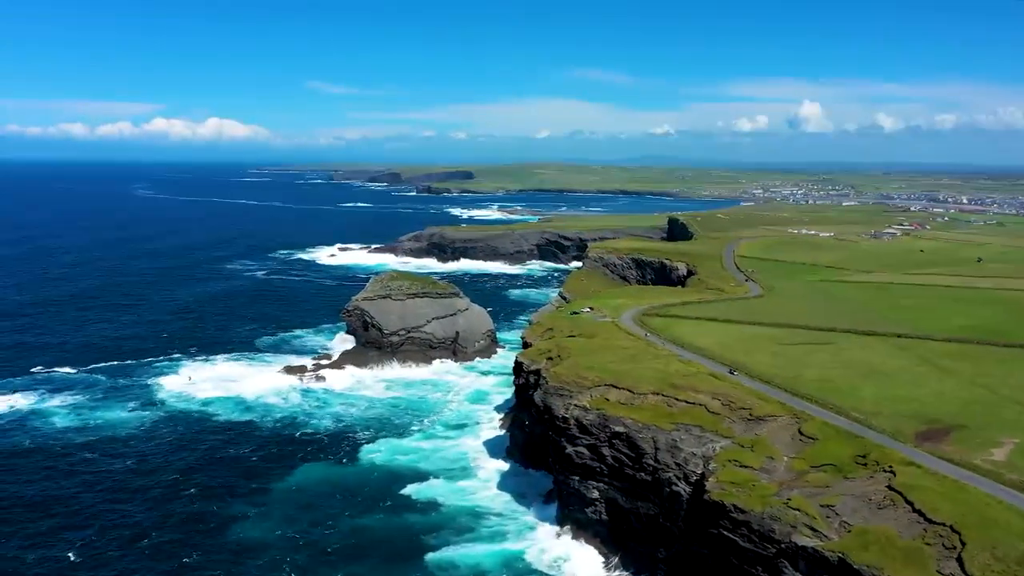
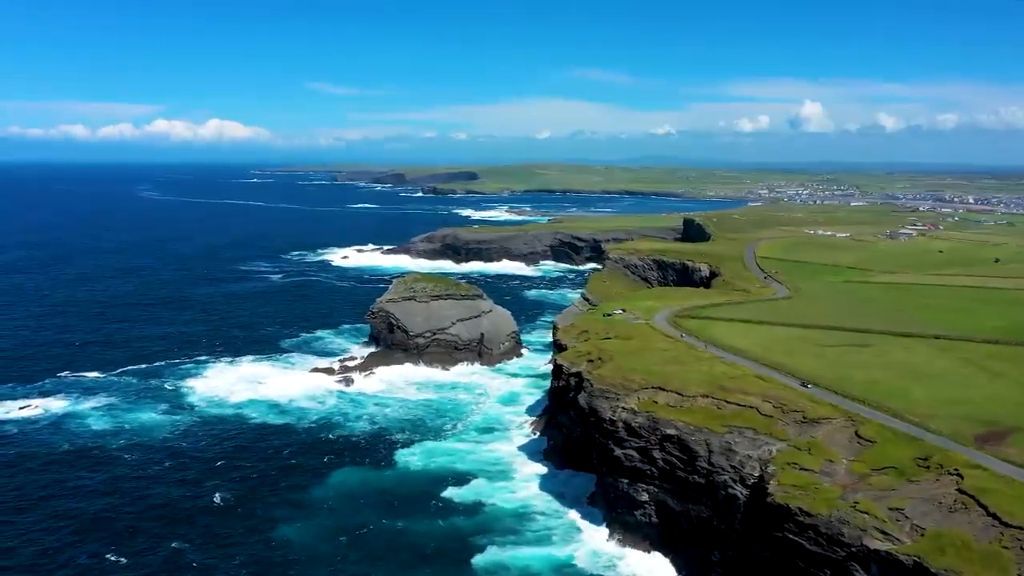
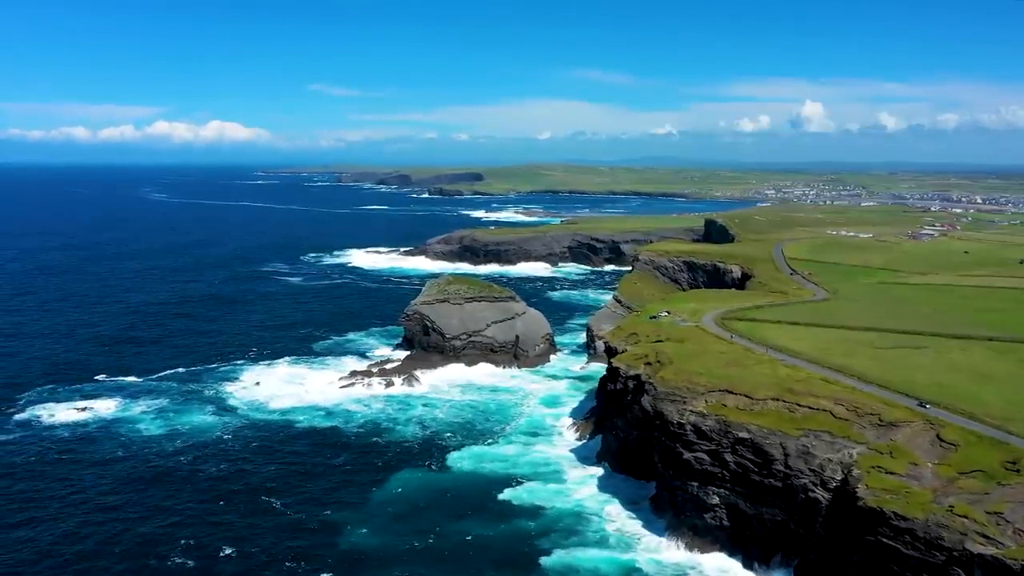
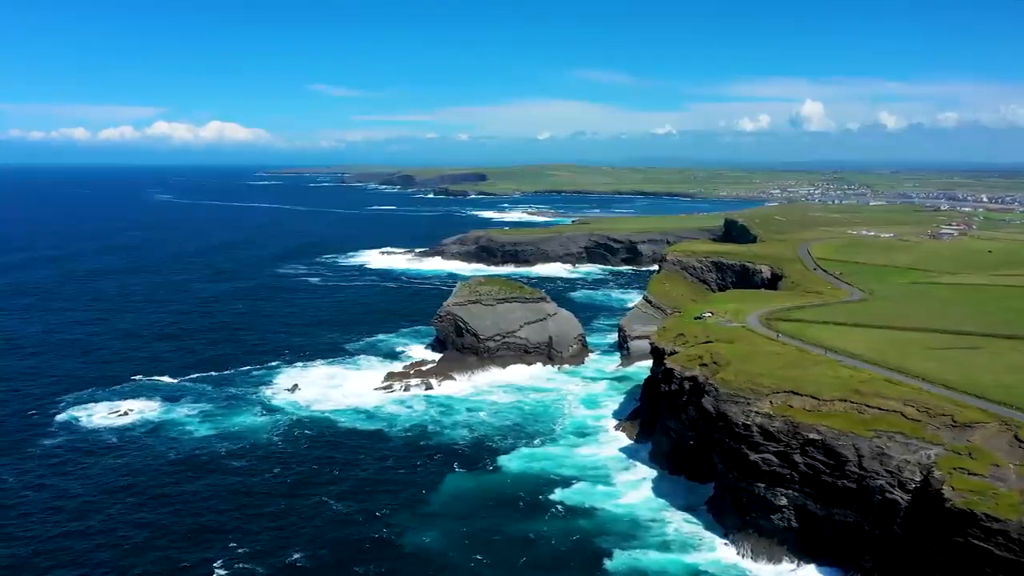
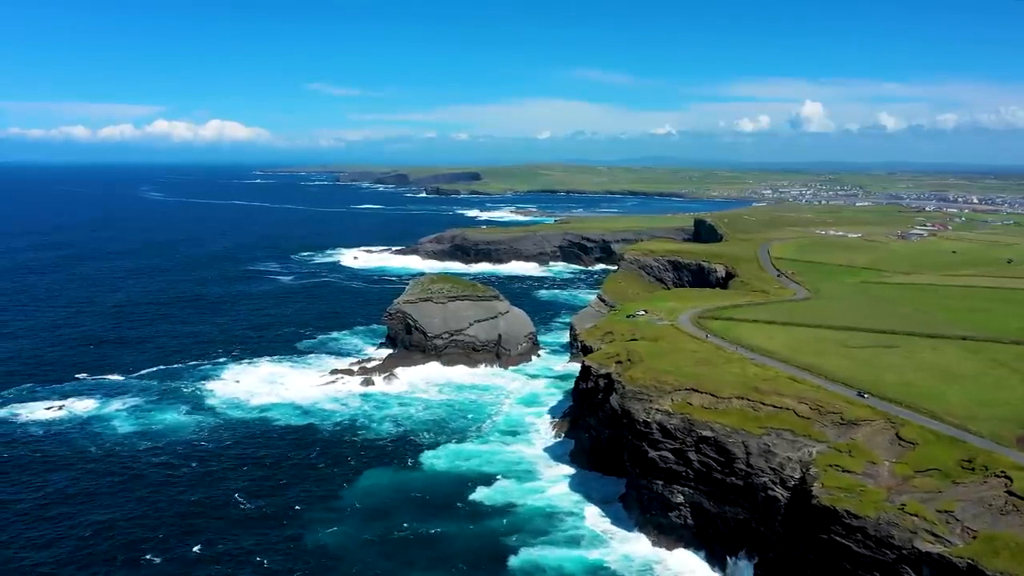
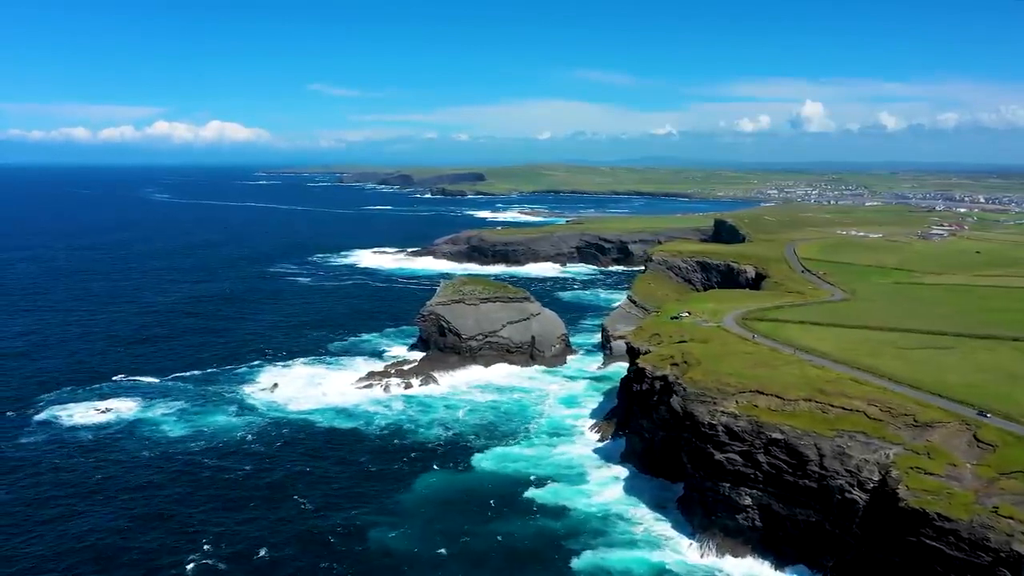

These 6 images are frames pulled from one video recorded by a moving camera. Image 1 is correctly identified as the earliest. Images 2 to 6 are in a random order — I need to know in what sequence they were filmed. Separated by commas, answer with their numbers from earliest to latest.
2, 5, 3, 6, 4
